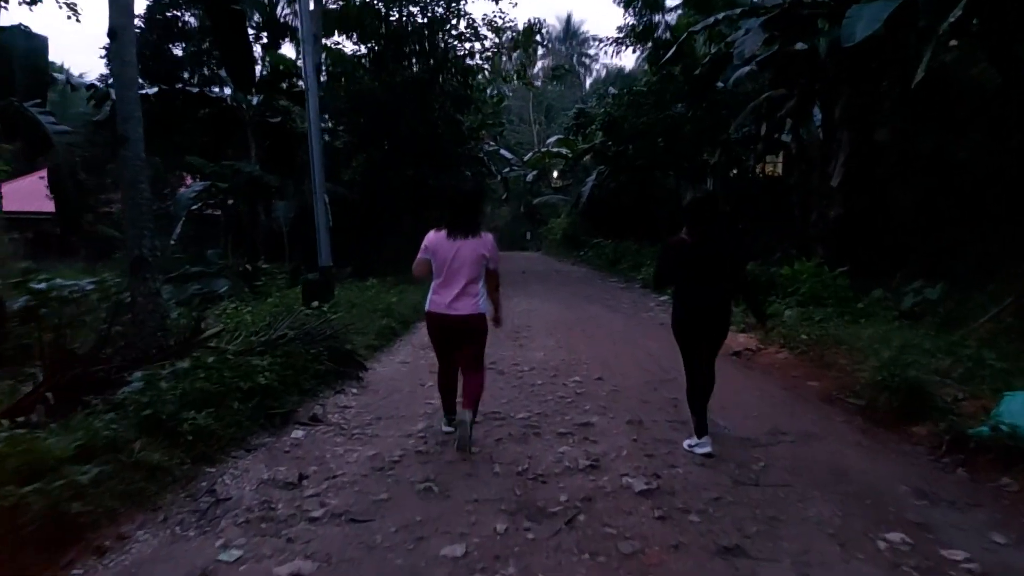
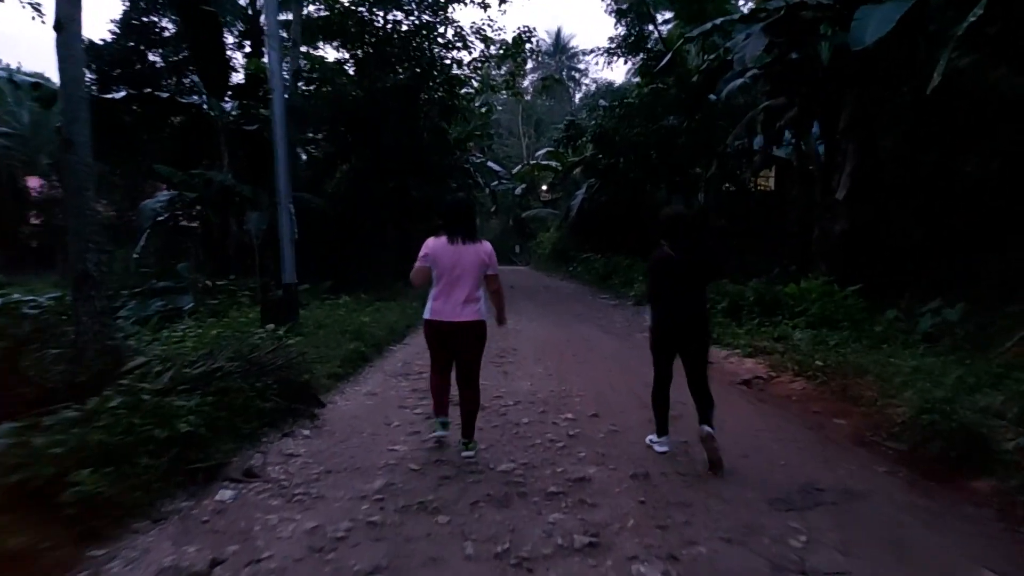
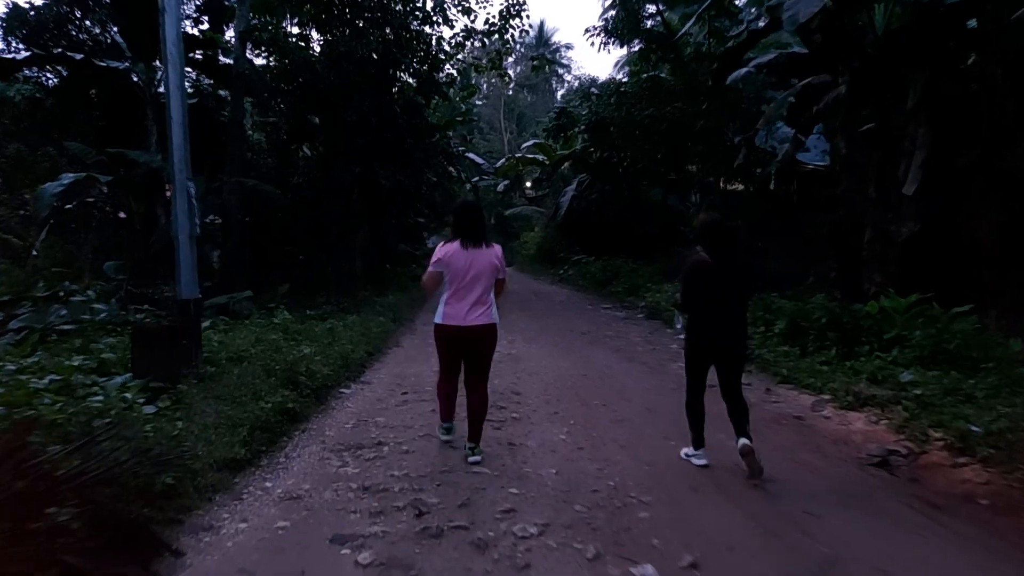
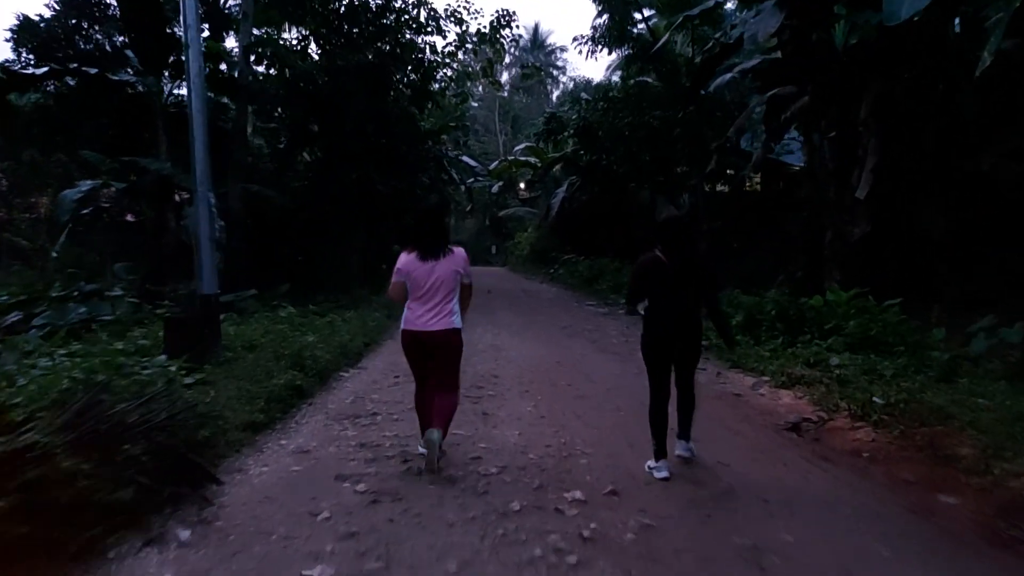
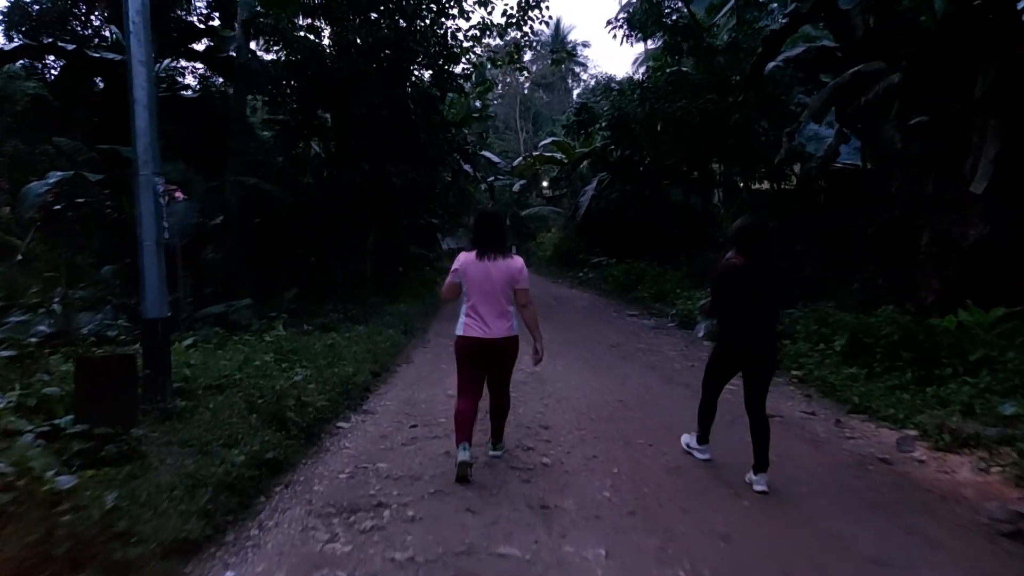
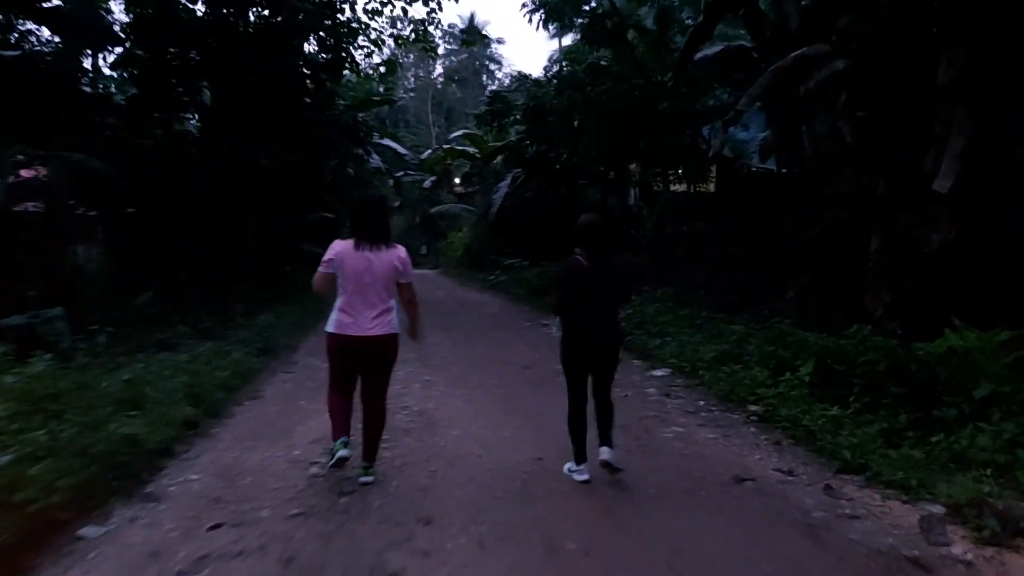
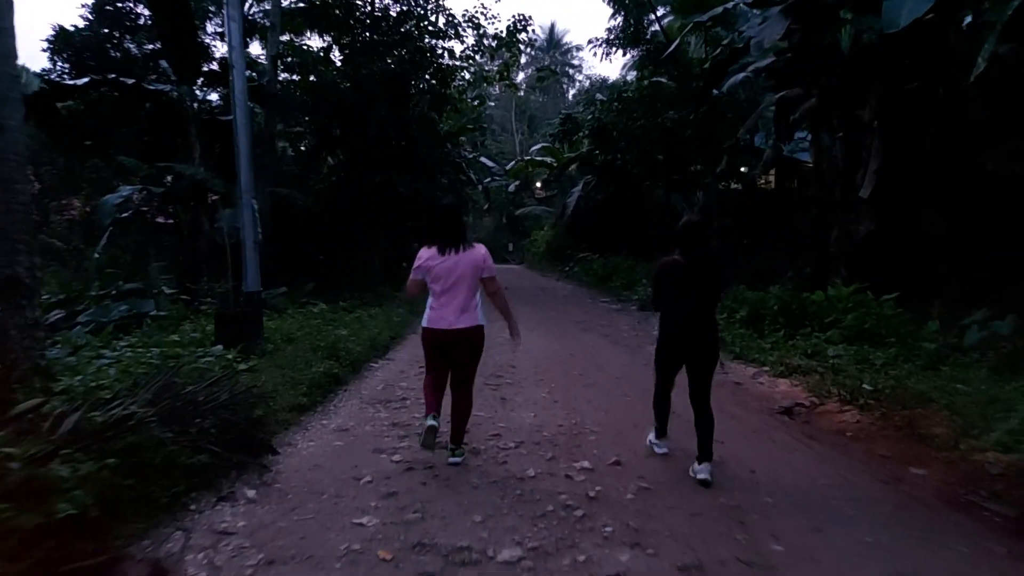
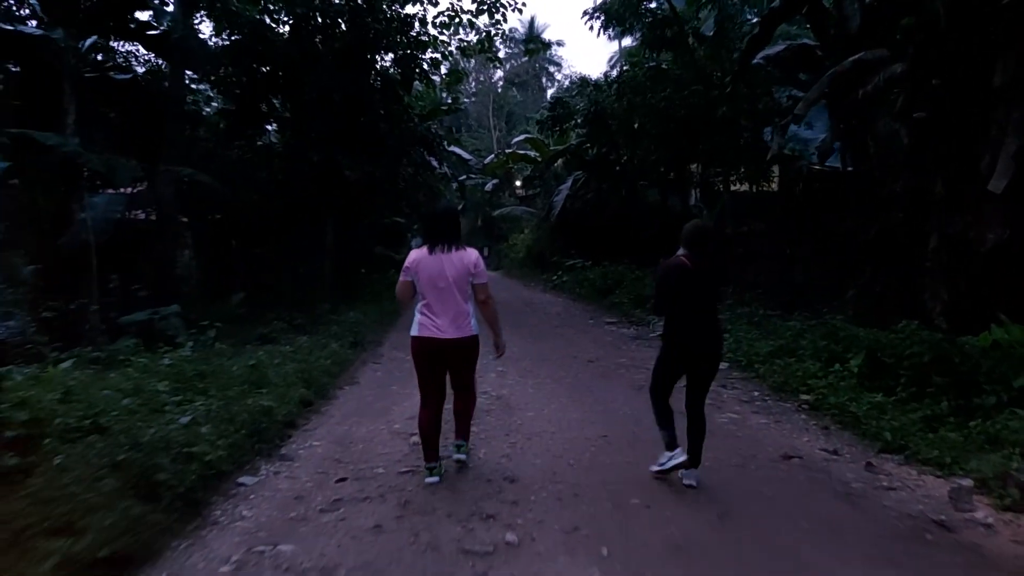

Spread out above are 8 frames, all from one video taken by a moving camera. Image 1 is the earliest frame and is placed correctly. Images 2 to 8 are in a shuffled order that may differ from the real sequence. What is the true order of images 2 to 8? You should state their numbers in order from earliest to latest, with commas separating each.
2, 7, 4, 3, 5, 8, 6
